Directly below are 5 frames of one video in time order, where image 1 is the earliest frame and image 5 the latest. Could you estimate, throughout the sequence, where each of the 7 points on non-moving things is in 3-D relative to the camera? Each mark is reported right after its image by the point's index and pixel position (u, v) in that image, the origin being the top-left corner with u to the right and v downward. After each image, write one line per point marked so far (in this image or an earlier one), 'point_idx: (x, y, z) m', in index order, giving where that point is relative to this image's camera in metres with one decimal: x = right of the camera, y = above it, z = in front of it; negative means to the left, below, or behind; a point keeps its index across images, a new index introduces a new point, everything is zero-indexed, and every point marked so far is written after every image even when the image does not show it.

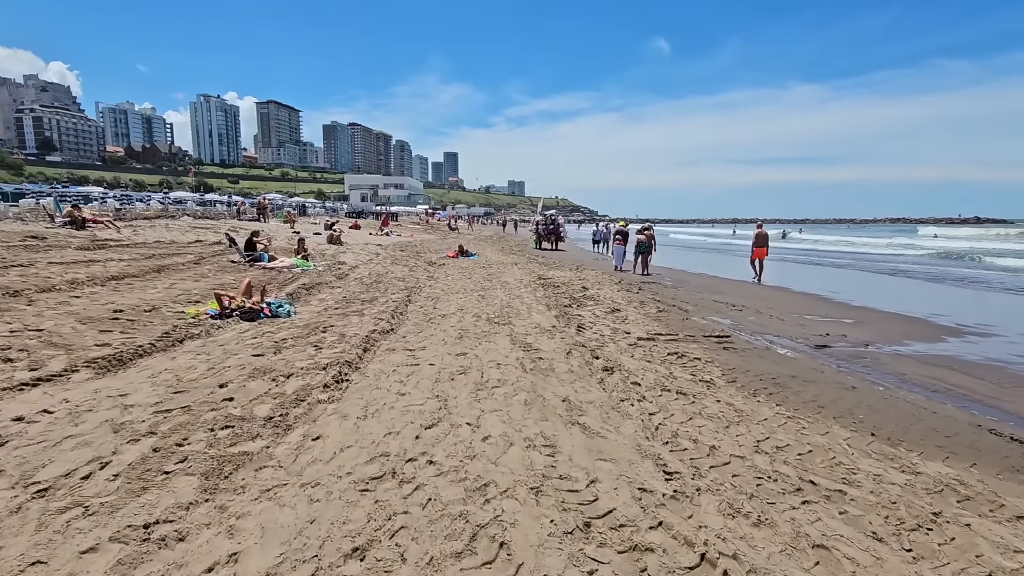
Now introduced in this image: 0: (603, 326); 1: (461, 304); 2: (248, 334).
0: (+1.5, -0.7, +8.7) m
1: (-1.0, -0.3, +10.4) m
2: (-3.7, -0.7, +7.2) m
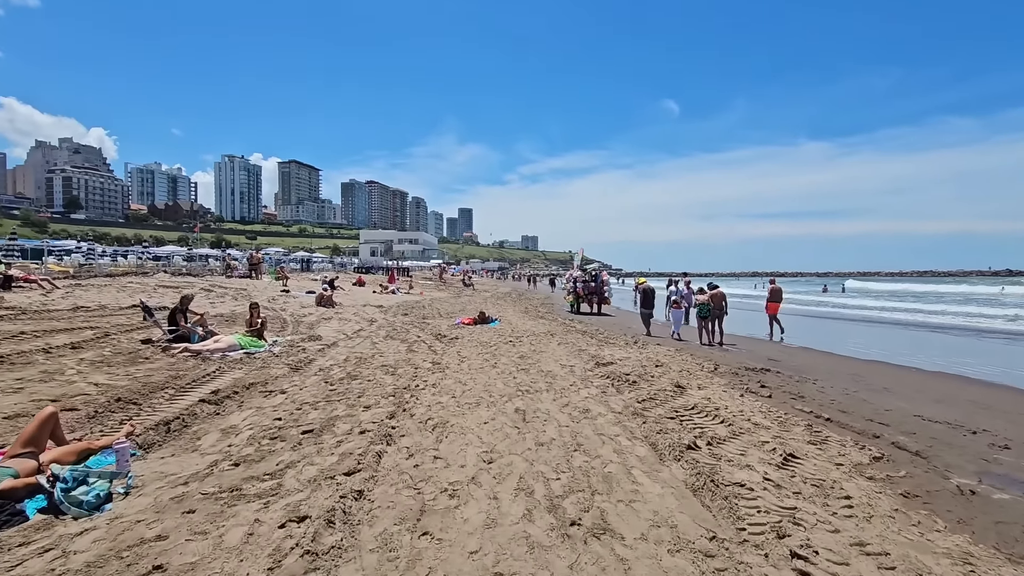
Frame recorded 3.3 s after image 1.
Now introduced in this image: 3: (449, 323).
0: (+2.3, -1.8, +3.6) m
1: (-0.2, -1.7, +5.4) m
2: (-3.0, -1.6, +2.2) m
3: (-2.2, -1.2, +17.4) m
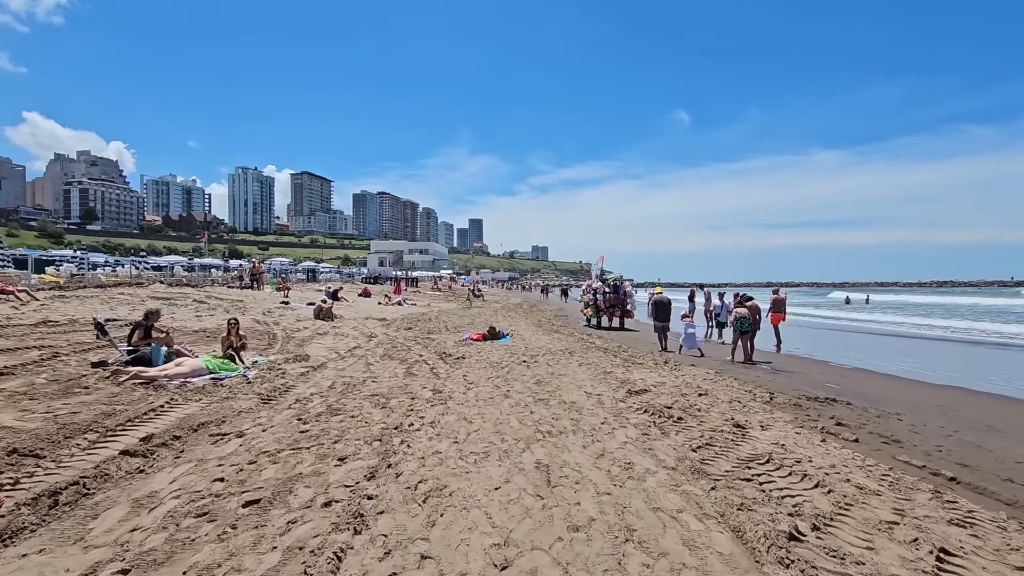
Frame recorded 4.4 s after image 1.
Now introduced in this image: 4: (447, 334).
0: (+2.4, -1.9, +1.9) m
1: (-0.1, -1.8, +3.8) m
2: (-2.9, -1.7, +0.7) m
3: (-1.8, -1.5, +15.8) m
4: (-2.2, -1.5, +17.2) m
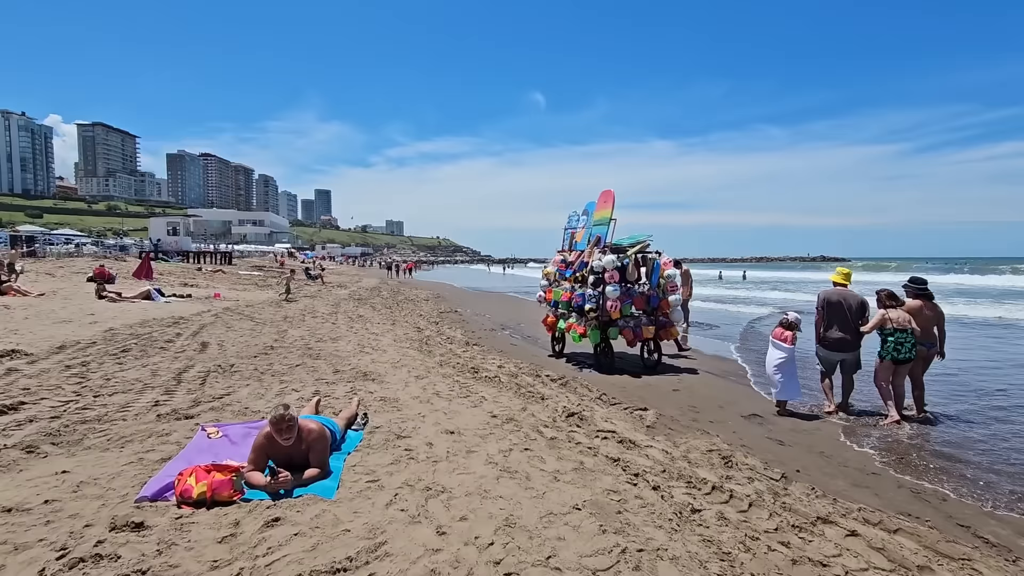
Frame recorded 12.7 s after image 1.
0: (+5.1, -2.3, -8.7) m
1: (+2.2, -2.2, -7.6) m
2: (+0.3, -2.3, -11.4) m
3: (-2.7, -1.4, +3.5) m
4: (-3.5, -1.4, +4.7) m
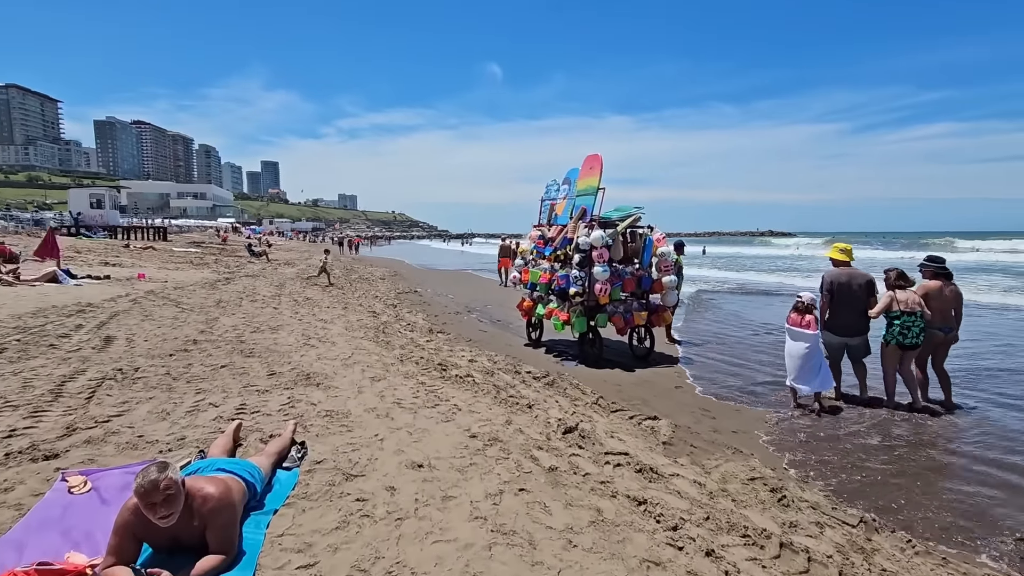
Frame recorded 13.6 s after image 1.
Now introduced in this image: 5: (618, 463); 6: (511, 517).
0: (+6.1, -2.8, -9.3) m
1: (+3.2, -2.7, -8.5) m
2: (+1.6, -2.9, -12.4) m
3: (-2.7, -1.4, +2.1) m
4: (-3.6, -1.3, +3.3) m
5: (+0.9, -1.3, +3.7) m
6: (0.0, -1.4, +3.1) m
